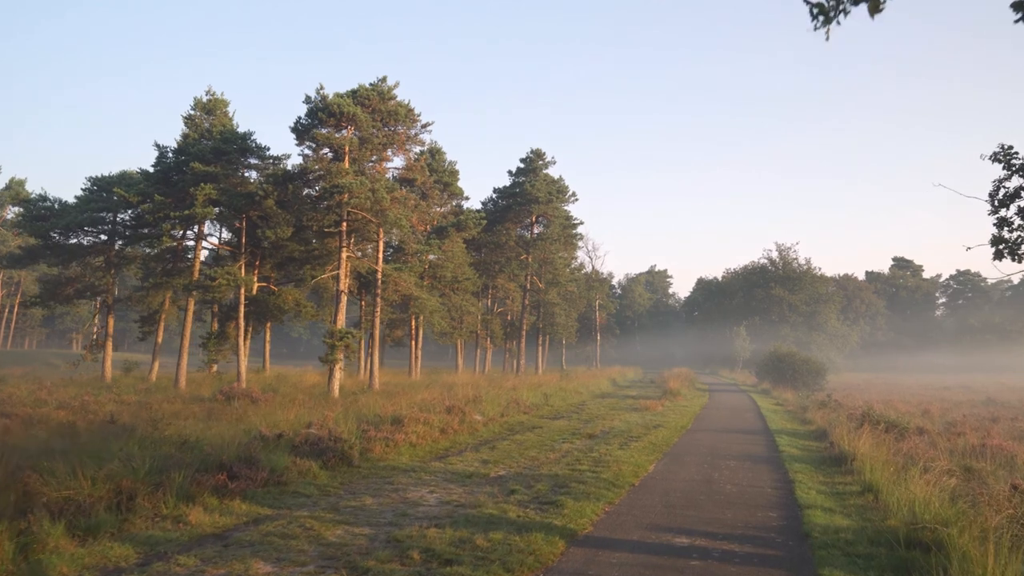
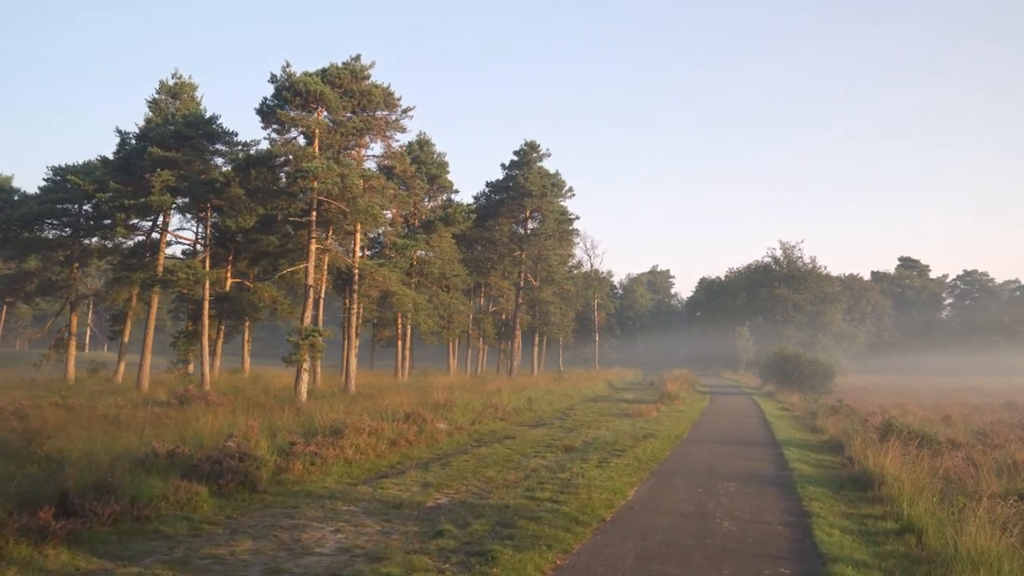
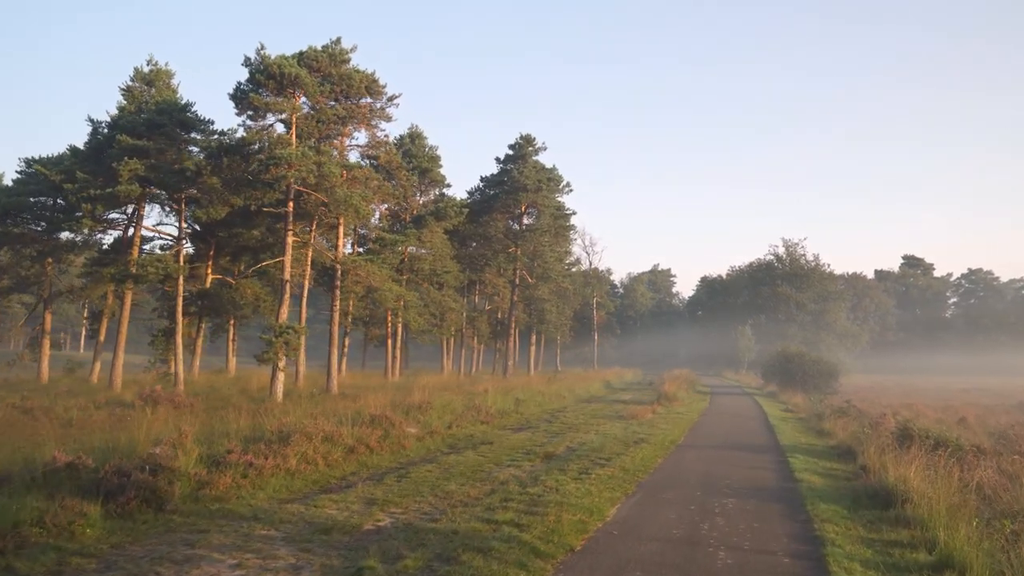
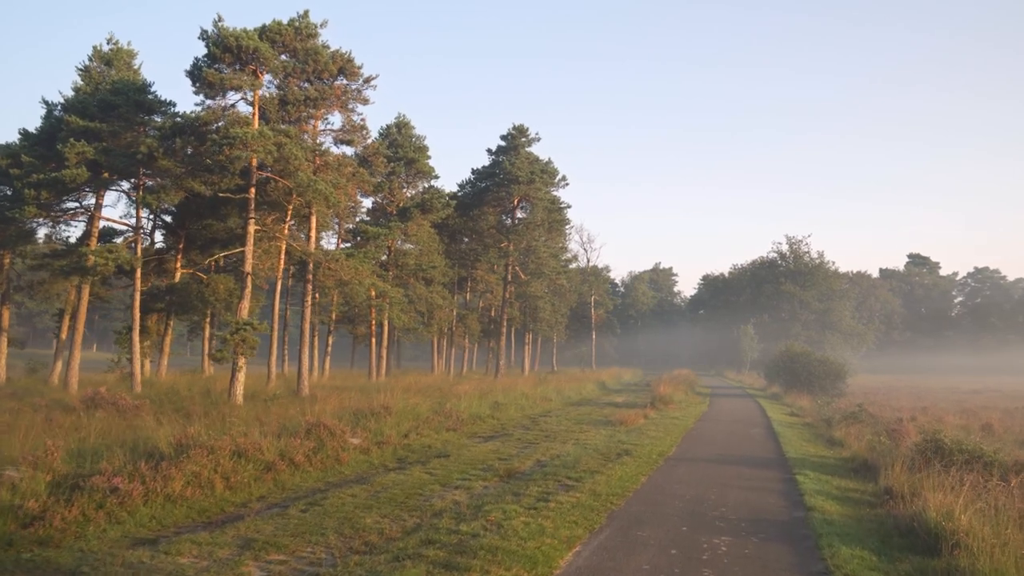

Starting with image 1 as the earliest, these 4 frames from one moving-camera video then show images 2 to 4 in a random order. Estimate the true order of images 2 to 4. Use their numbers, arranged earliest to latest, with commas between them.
2, 3, 4
